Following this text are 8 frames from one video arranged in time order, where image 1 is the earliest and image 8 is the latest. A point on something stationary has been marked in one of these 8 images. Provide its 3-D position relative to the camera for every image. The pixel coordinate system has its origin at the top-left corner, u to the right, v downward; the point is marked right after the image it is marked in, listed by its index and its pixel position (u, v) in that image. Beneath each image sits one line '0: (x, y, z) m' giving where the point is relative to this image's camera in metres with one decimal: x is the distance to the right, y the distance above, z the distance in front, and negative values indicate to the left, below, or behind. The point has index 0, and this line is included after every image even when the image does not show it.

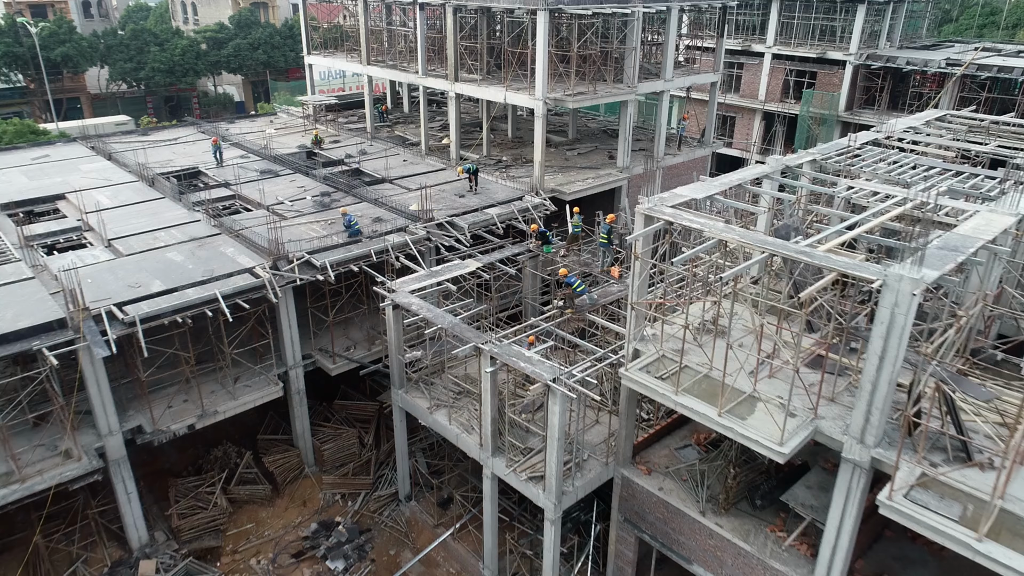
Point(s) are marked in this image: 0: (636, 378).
0: (+2.5, -1.8, +14.1) m
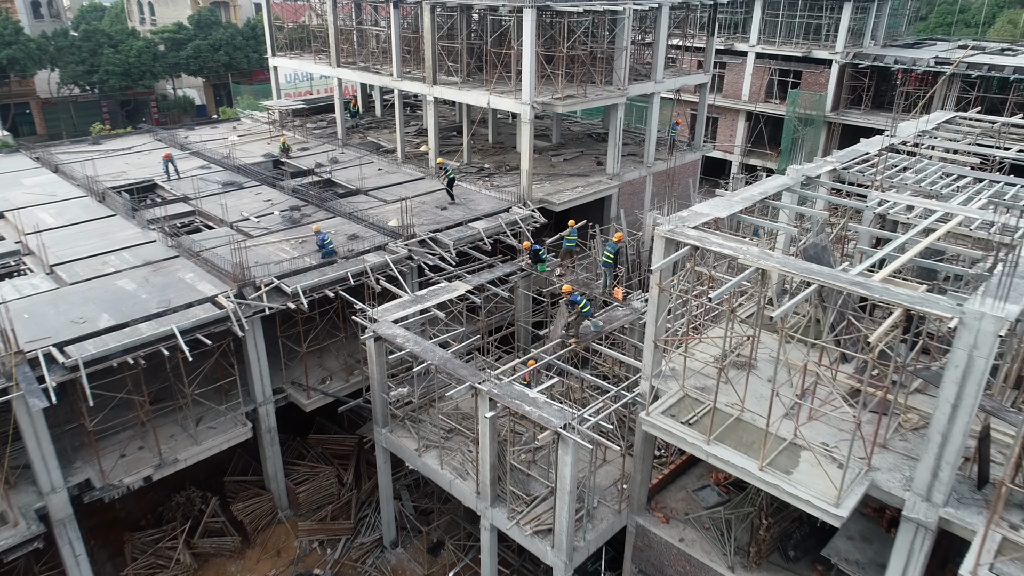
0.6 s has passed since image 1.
0: (+2.6, -2.4, +12.4) m
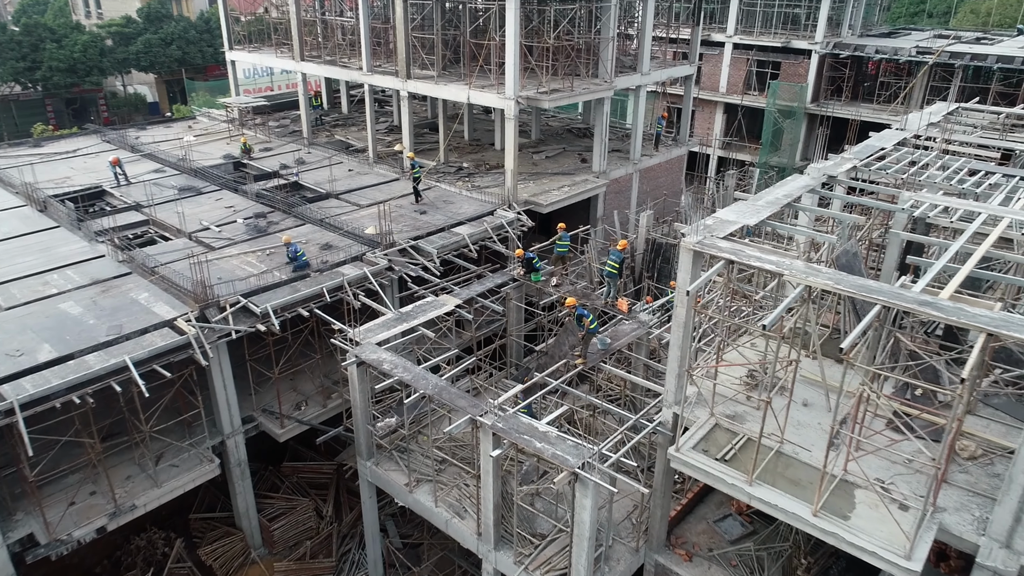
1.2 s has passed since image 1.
0: (+2.8, -2.7, +10.9) m
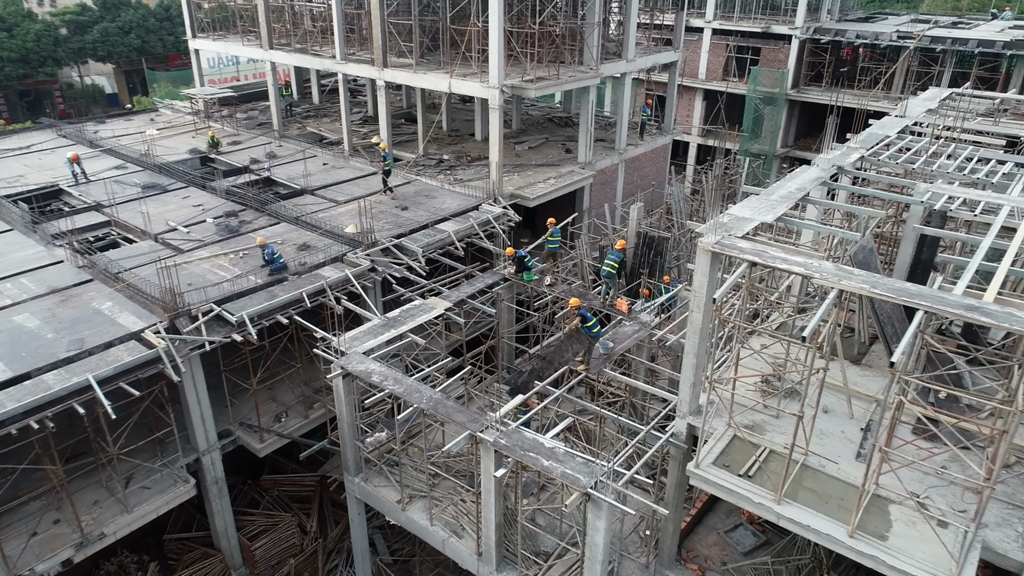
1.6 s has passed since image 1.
0: (+2.9, -2.8, +10.2) m
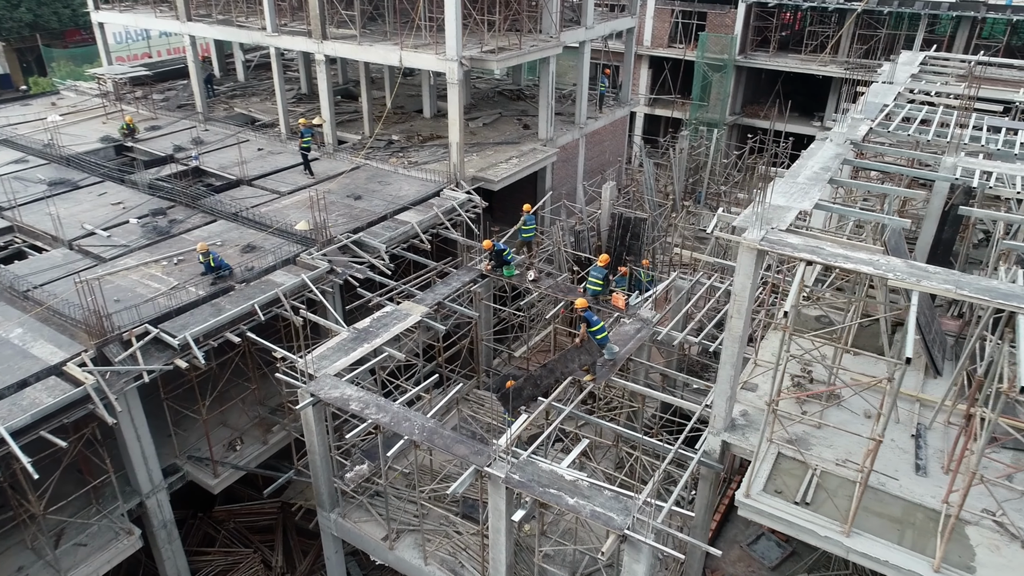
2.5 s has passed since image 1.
0: (+3.2, -2.8, +8.9) m
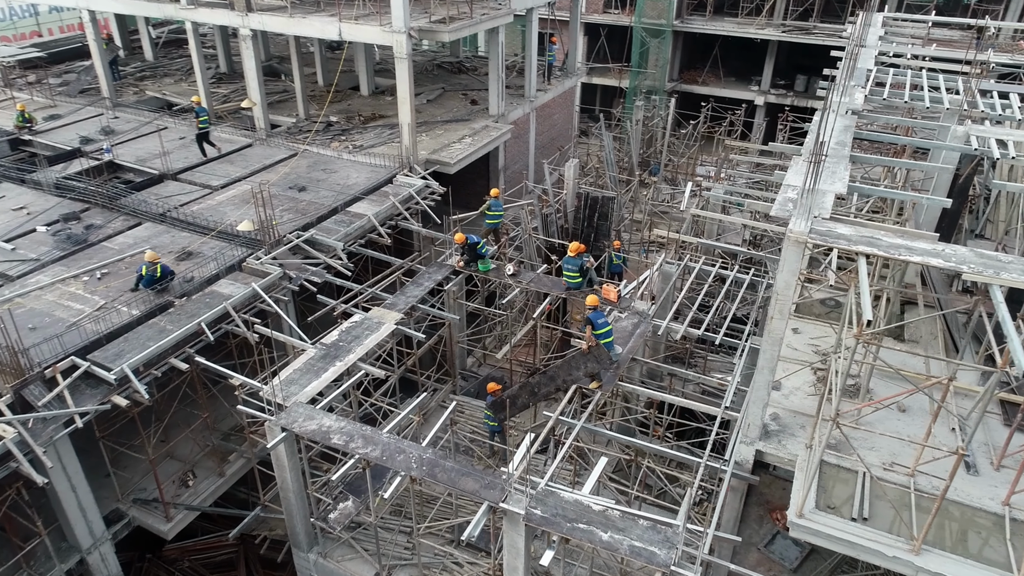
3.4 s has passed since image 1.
0: (+3.6, -2.8, +8.0) m
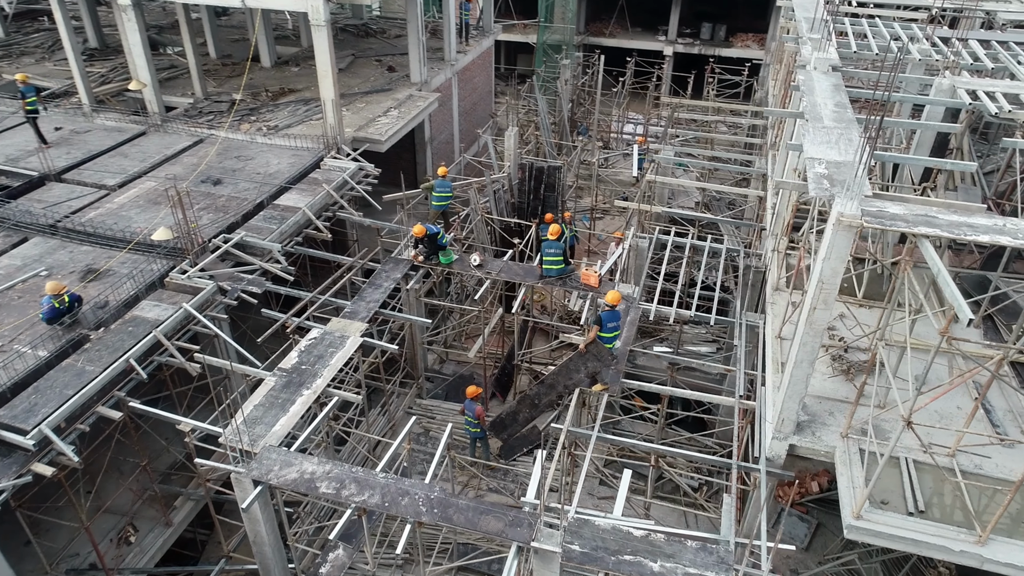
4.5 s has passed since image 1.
0: (+4.0, -2.6, +7.5) m
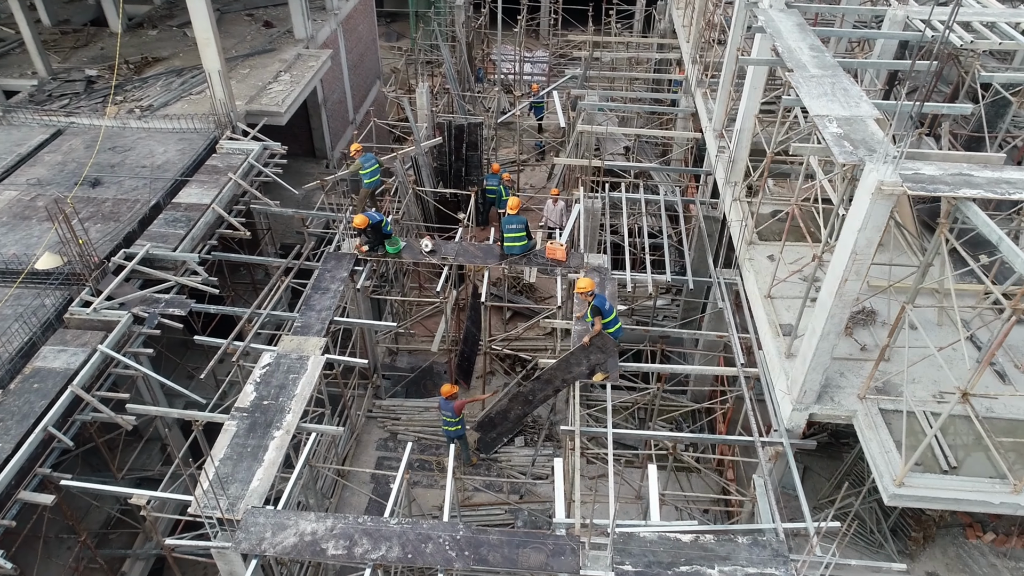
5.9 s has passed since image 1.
0: (+4.4, -2.2, +7.5) m
